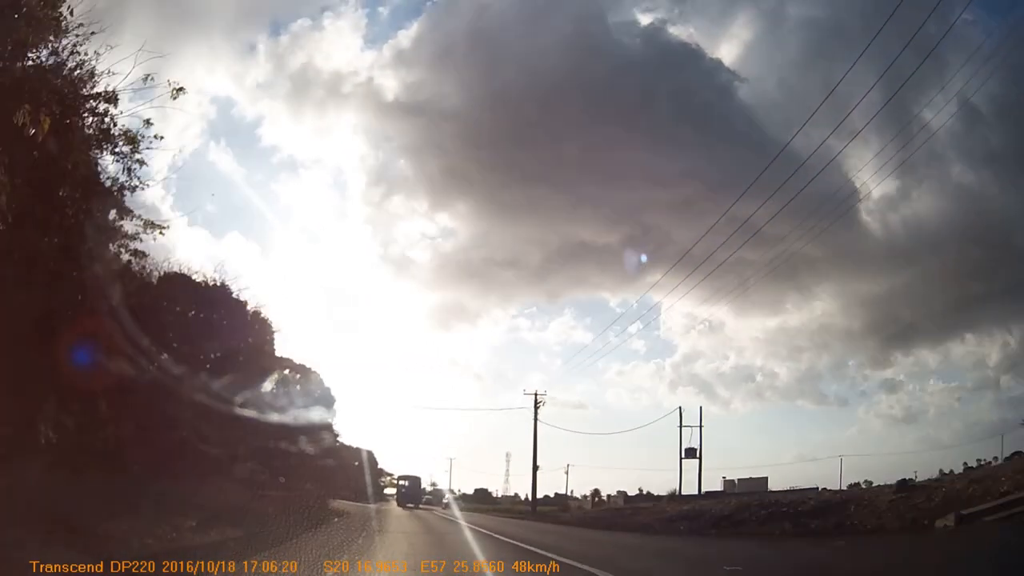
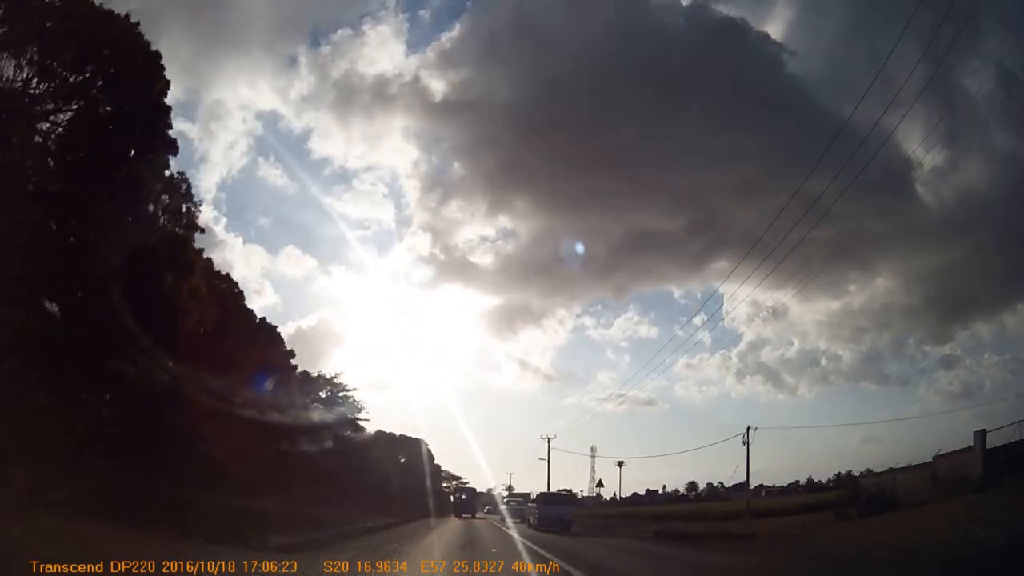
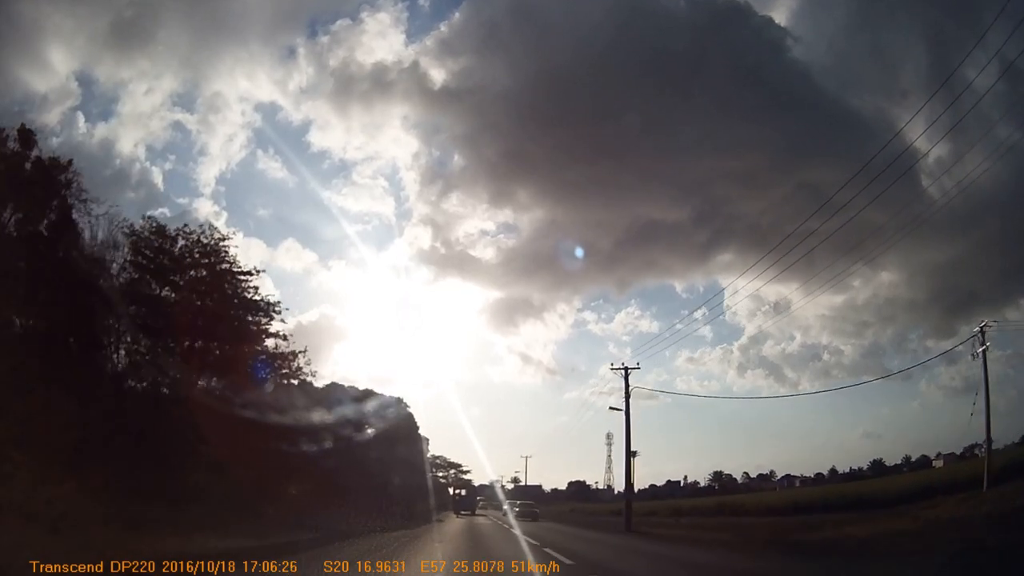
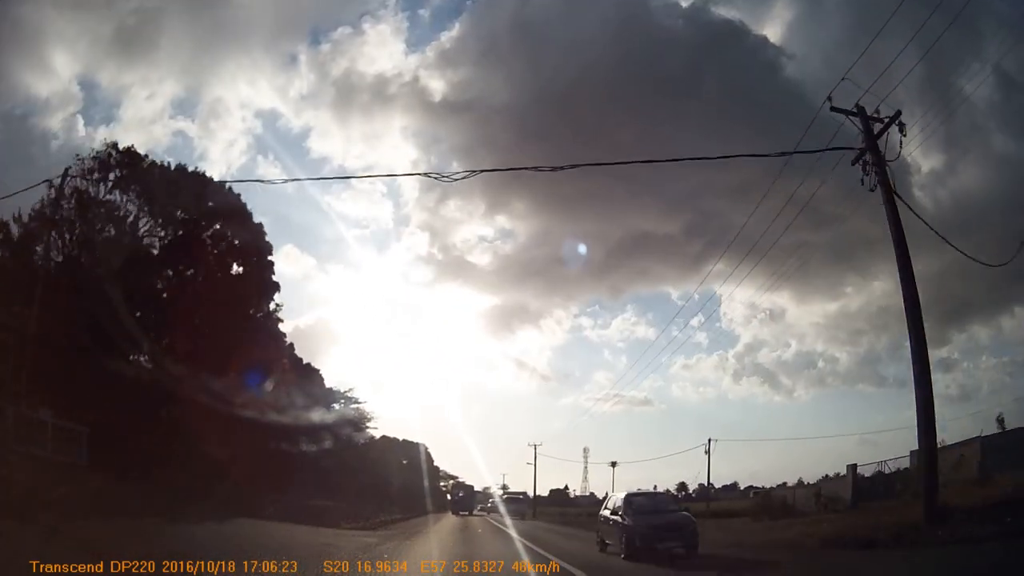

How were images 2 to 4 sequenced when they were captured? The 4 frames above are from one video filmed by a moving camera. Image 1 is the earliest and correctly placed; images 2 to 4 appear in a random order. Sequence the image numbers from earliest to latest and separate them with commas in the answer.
4, 2, 3
